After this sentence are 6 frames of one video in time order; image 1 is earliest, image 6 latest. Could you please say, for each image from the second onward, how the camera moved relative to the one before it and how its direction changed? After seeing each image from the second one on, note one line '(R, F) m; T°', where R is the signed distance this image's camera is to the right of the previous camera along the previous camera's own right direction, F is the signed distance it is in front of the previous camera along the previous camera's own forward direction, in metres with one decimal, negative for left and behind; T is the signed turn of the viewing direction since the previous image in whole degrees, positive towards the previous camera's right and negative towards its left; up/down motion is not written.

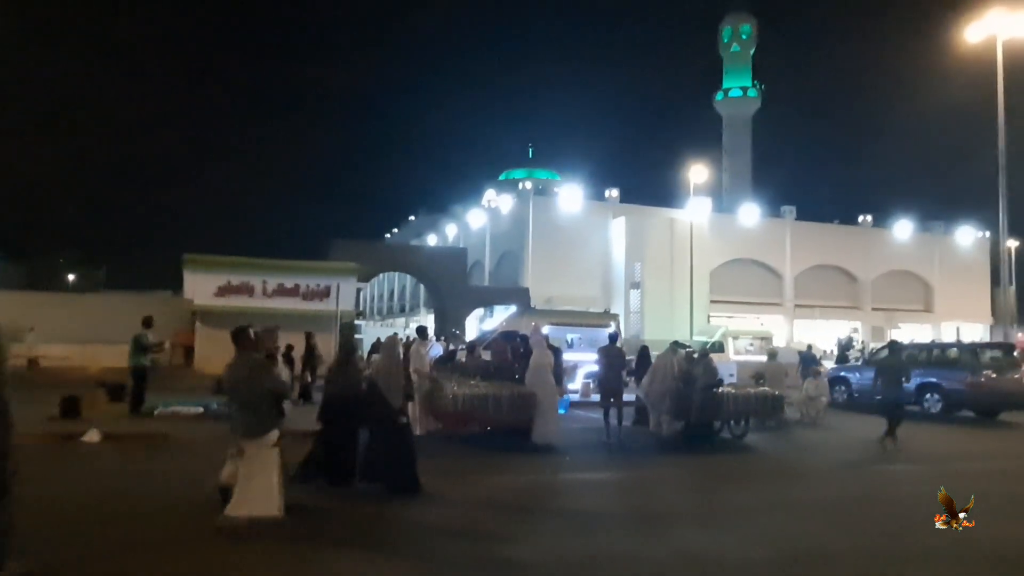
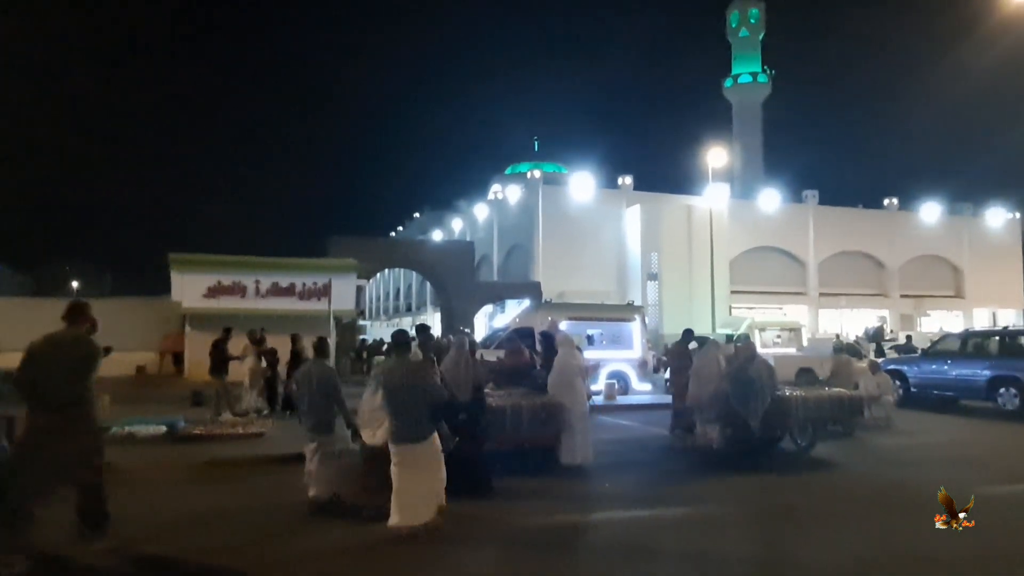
(-0.1, +2.2) m; -1°
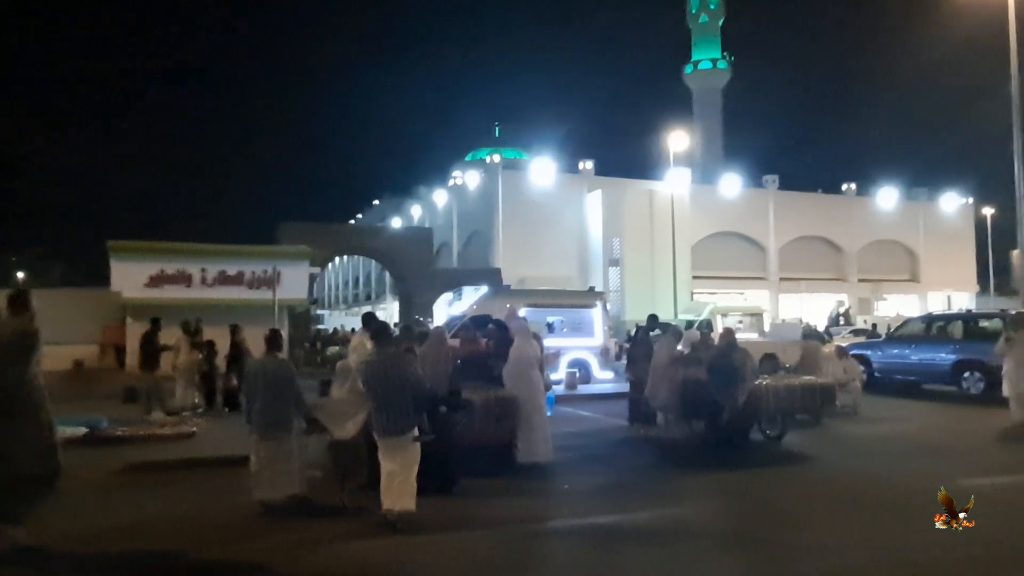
(+0.1, +0.7) m; +3°
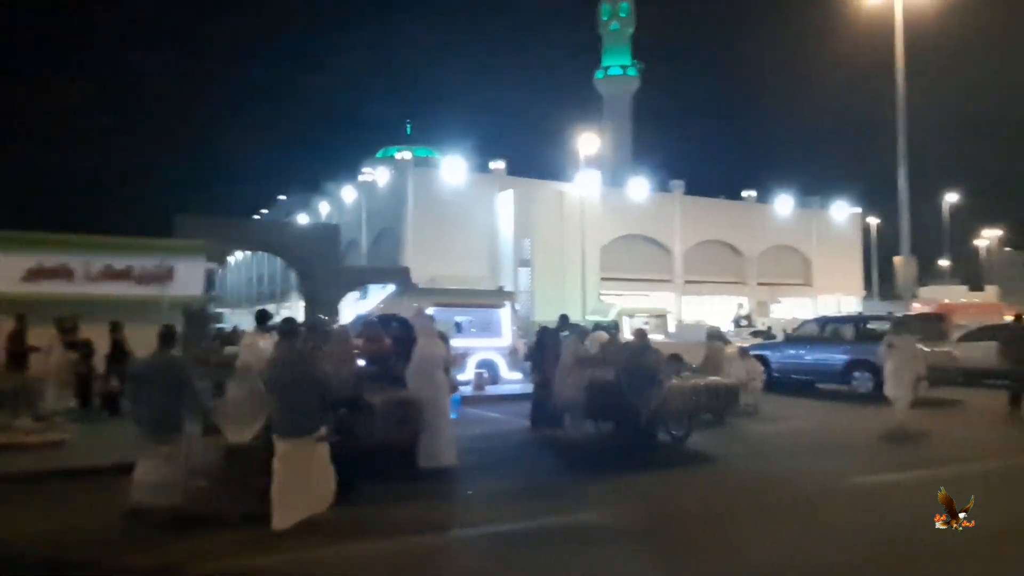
(+0.1, +0.3) m; +6°
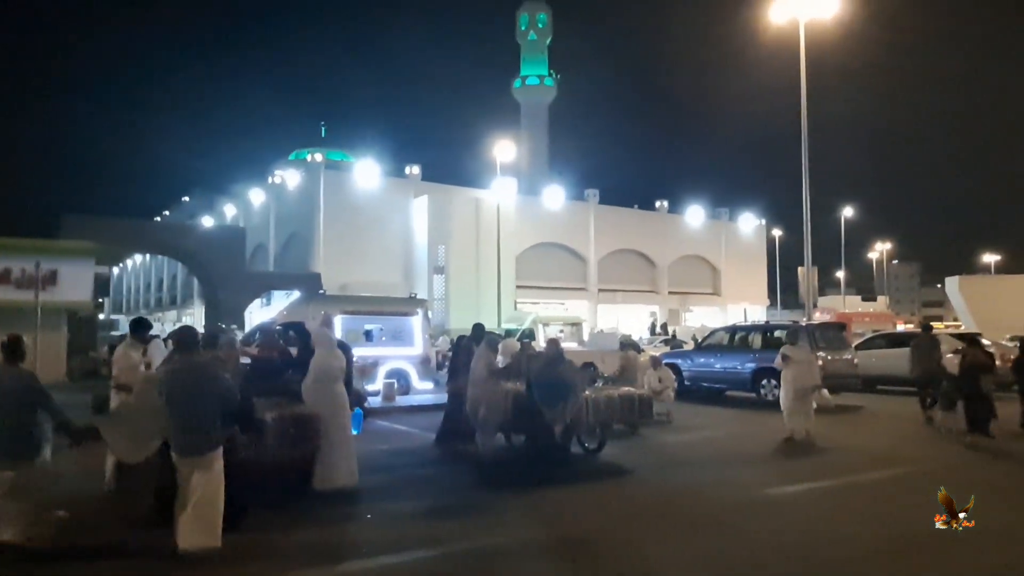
(+0.1, +0.4) m; +6°
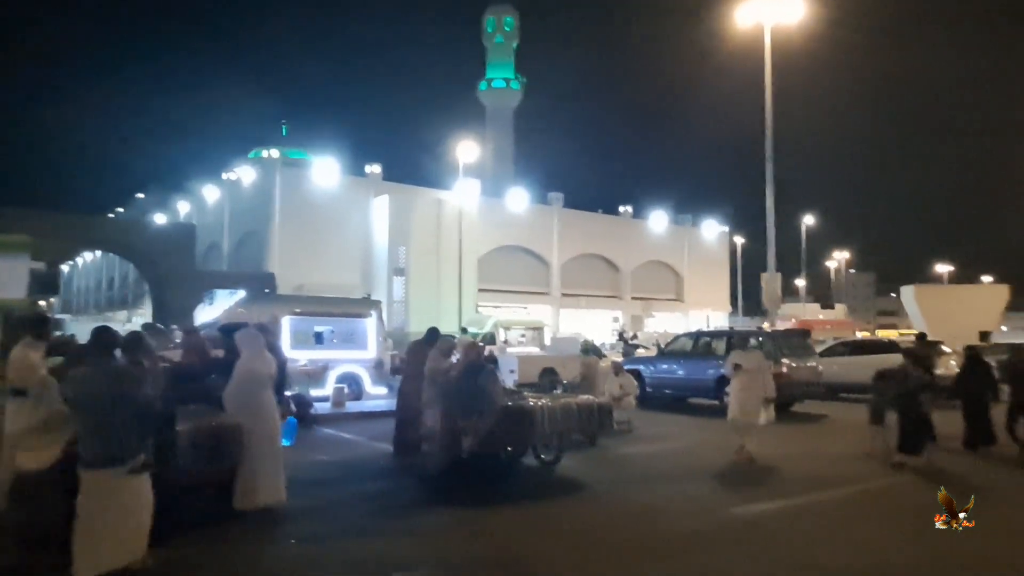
(+0.1, +0.7) m; +2°
